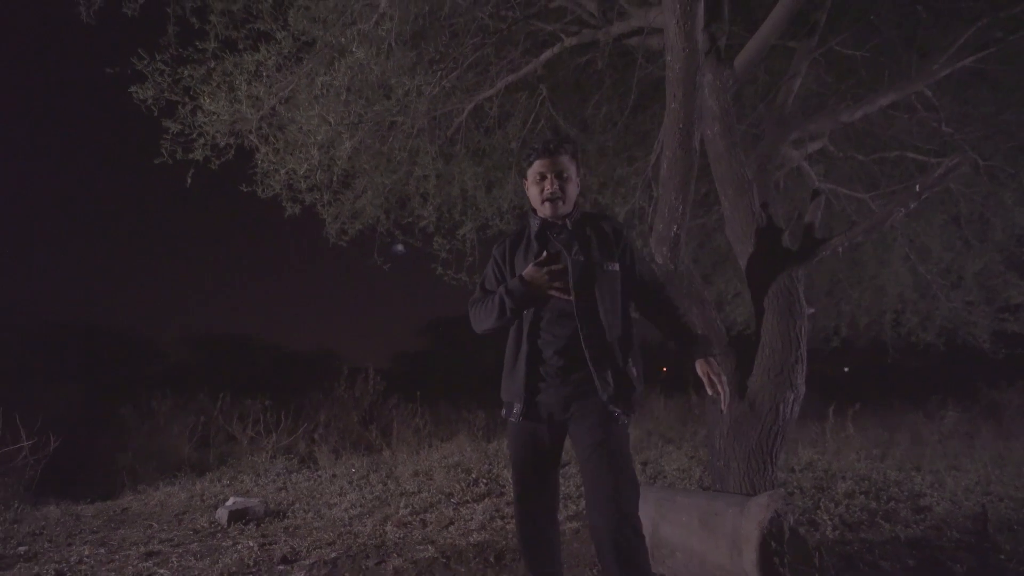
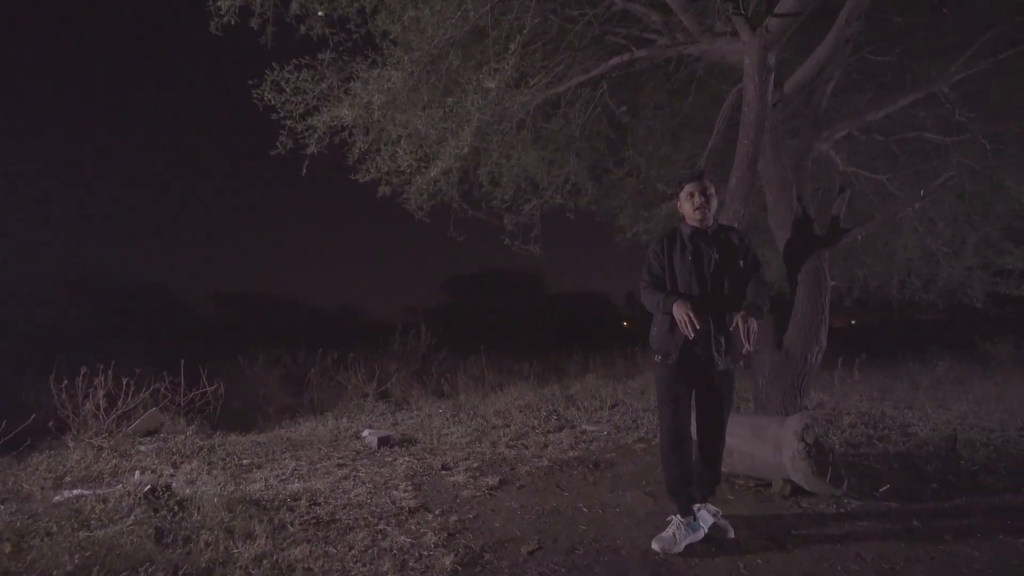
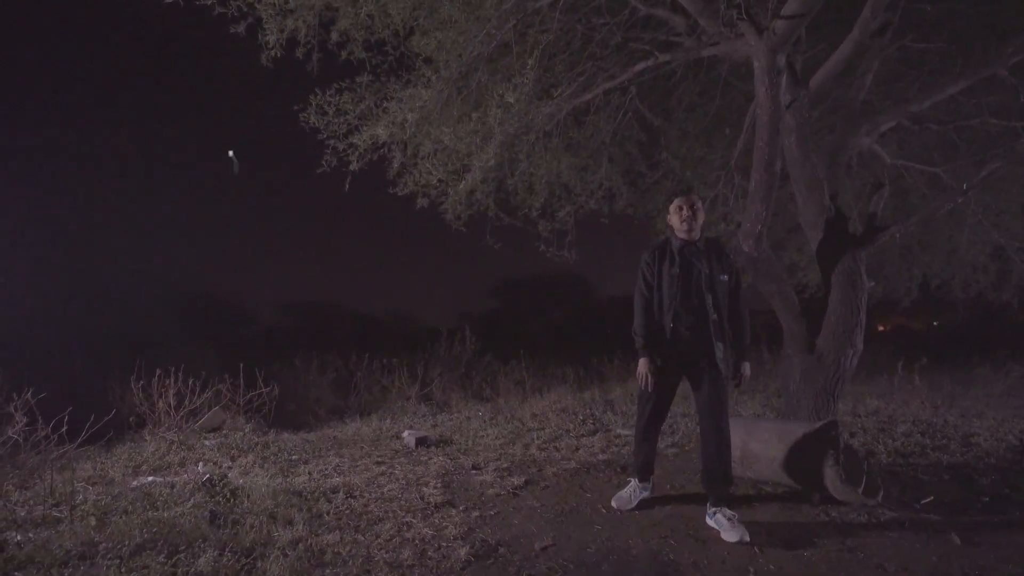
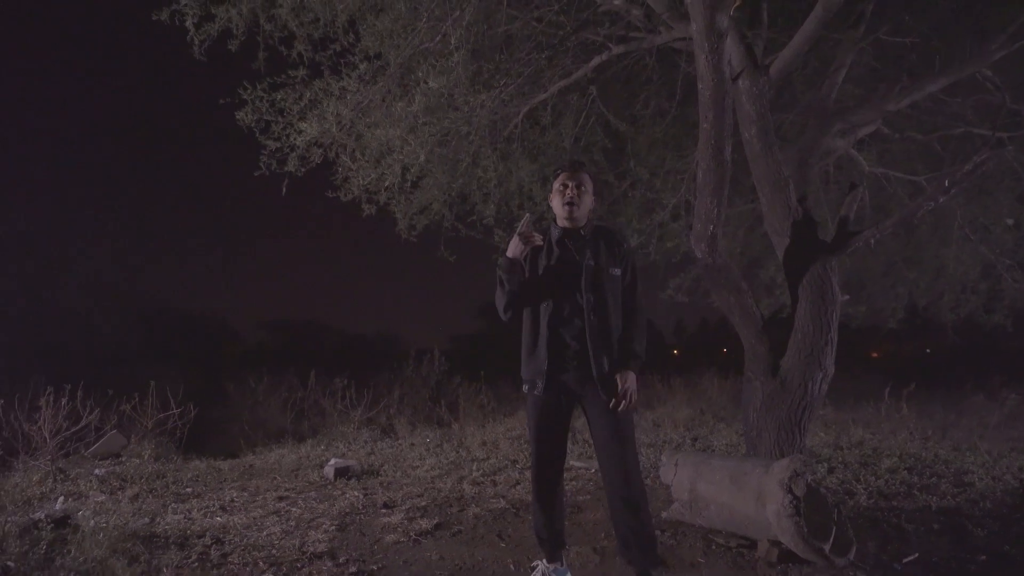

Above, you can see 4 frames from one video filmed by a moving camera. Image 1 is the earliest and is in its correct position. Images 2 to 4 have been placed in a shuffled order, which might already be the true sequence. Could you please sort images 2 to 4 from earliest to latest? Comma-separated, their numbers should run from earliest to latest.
4, 3, 2
